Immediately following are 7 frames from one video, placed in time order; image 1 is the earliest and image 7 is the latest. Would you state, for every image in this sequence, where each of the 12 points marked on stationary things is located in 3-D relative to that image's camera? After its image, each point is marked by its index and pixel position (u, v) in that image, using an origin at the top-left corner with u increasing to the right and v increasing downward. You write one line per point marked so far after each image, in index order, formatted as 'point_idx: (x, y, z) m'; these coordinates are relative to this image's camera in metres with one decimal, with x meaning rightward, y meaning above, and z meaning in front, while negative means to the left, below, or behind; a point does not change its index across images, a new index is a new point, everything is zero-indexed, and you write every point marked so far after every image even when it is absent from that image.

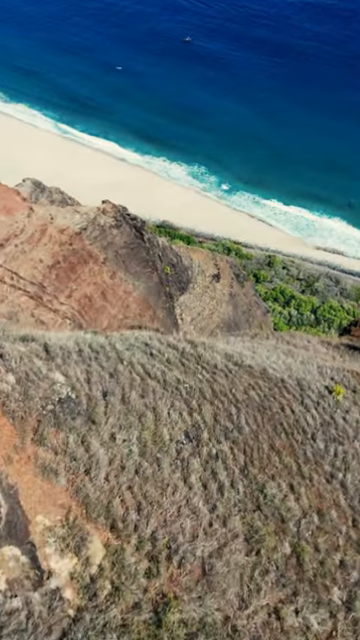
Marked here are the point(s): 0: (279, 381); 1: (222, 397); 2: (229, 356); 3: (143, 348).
0: (+3.1, -1.9, +18.3) m
1: (+1.1, -2.1, +16.0) m
2: (+1.6, -1.2, +18.9) m
3: (-1.0, -0.9, +16.7) m
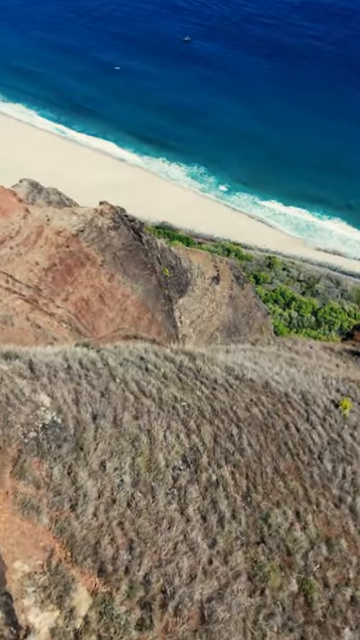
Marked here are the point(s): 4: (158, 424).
0: (+3.1, -2.3, +17.2) m
1: (+1.1, -2.5, +14.9) m
2: (+1.5, -1.5, +17.8) m
3: (-1.1, -1.2, +15.6) m
4: (-0.5, -2.4, +13.2) m
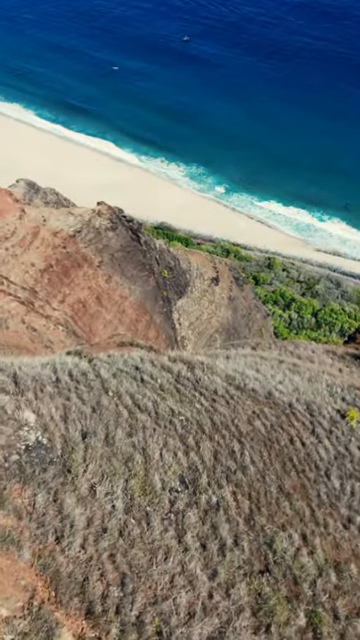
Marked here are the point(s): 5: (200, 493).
0: (+3.0, -2.5, +16.3) m
1: (+1.0, -2.7, +13.9) m
2: (+1.5, -1.7, +16.8) m
3: (-1.2, -1.4, +14.6) m
4: (-0.6, -2.6, +12.2) m
5: (+0.4, -3.6, +11.9) m
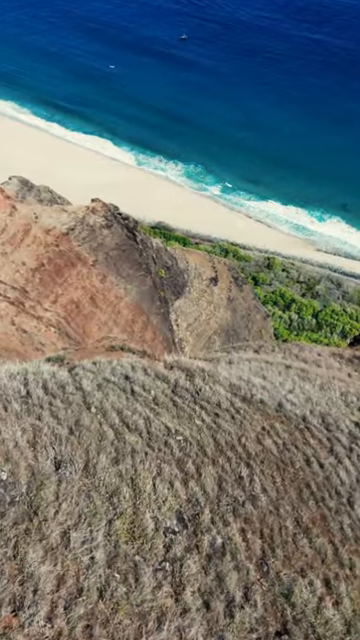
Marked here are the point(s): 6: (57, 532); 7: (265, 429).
0: (+2.9, -2.5, +14.1) m
1: (+1.0, -2.7, +11.7) m
2: (+1.4, -1.7, +14.6) m
3: (-1.2, -1.4, +12.4) m
4: (-0.6, -2.6, +10.0) m
5: (+0.4, -3.6, +9.7) m
6: (-1.7, -3.0, +8.2) m
7: (+1.9, -2.5, +13.2) m
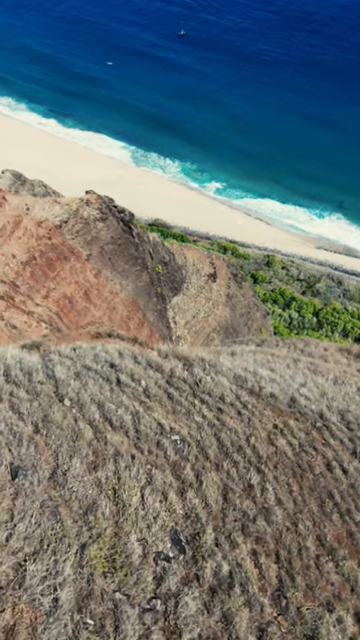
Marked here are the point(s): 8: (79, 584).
0: (+2.9, -2.1, +12.0) m
1: (+0.9, -2.2, +9.6) m
2: (+1.3, -1.3, +12.5) m
3: (-1.3, -1.0, +10.3) m
4: (-0.7, -2.2, +7.9) m
5: (+0.3, -3.1, +7.6) m
6: (-1.8, -2.5, +6.1) m
7: (+1.9, -2.0, +11.1) m
8: (-1.1, -2.9, +6.3) m
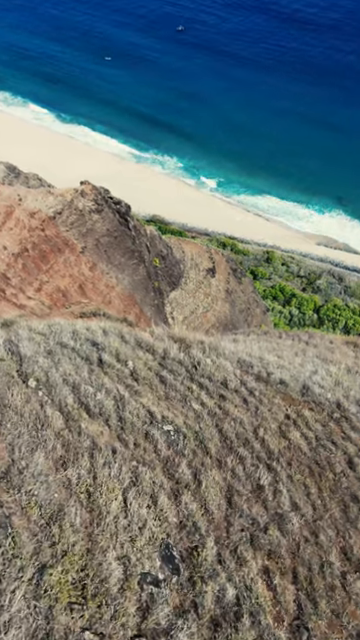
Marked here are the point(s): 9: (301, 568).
0: (+2.8, -1.6, +10.3) m
1: (+0.8, -1.8, +7.9) m
2: (+1.2, -0.8, +10.9) m
3: (-1.4, -0.5, +8.6) m
4: (-0.8, -1.7, +6.2) m
5: (+0.2, -2.7, +5.9) m
6: (-1.9, -2.1, +4.4) m
7: (+1.8, -1.6, +9.4) m
8: (-1.2, -2.5, +4.6) m
9: (+1.4, -2.9, +6.8) m
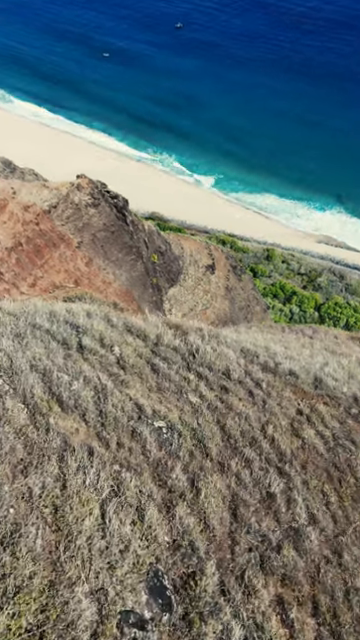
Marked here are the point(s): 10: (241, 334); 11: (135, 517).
0: (+2.7, -1.3, +9.0) m
1: (+0.7, -1.5, +6.7) m
2: (+1.2, -0.5, +9.6) m
3: (-1.4, -0.2, +7.3) m
4: (-0.8, -1.4, +4.9) m
5: (+0.2, -2.4, +4.6) m
6: (-1.9, -1.8, +3.1) m
7: (+1.7, -1.3, +8.1) m
8: (-1.2, -2.2, +3.3) m
9: (+1.4, -2.6, +5.5) m
10: (+1.4, -0.3, +17.7) m
11: (-0.4, -1.7, +5.1) m
